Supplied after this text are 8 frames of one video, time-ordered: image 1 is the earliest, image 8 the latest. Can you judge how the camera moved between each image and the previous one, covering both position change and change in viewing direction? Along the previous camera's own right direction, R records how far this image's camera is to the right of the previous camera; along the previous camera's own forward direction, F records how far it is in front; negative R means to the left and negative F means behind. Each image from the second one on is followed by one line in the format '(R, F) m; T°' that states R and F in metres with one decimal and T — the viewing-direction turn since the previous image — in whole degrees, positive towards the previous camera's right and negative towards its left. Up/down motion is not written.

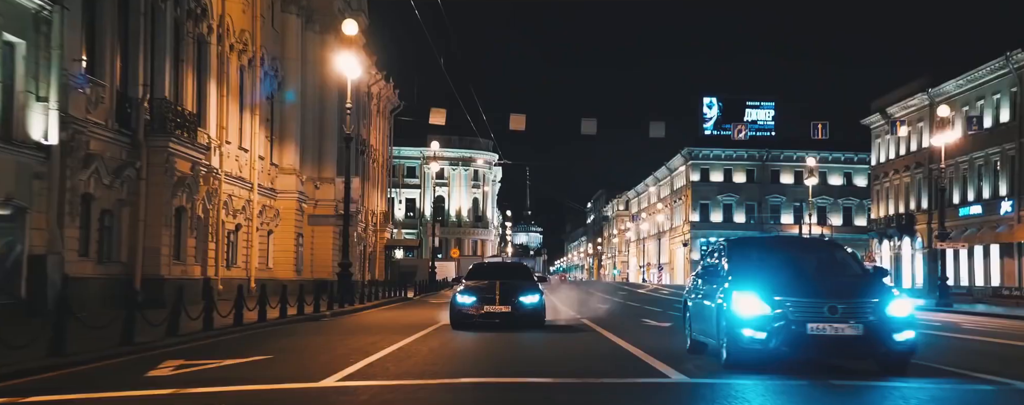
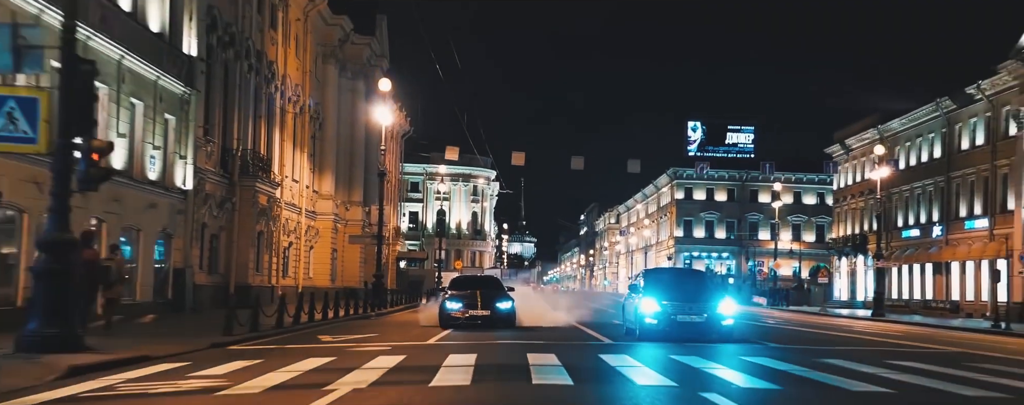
(-0.4, -8.7) m; 0°
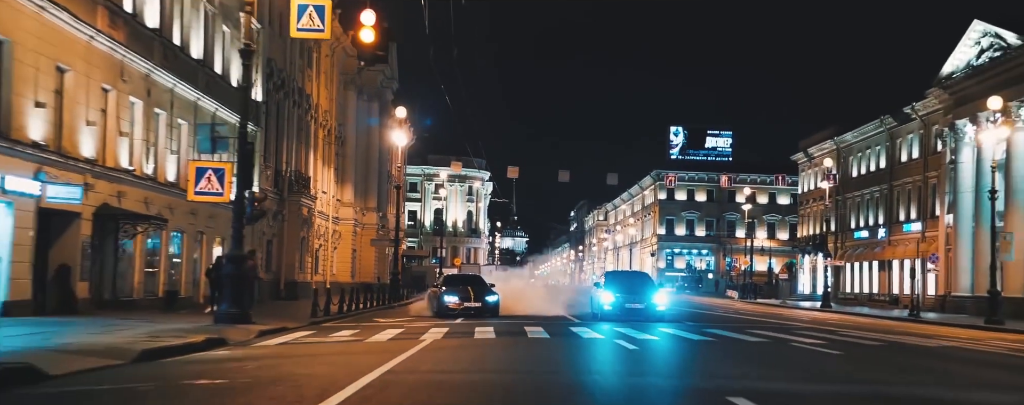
(-0.3, -8.3) m; +1°
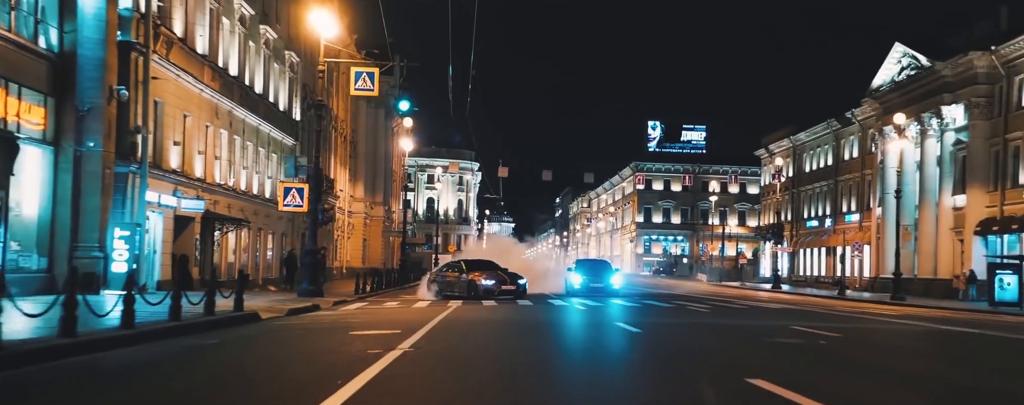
(-0.3, -9.0) m; +1°
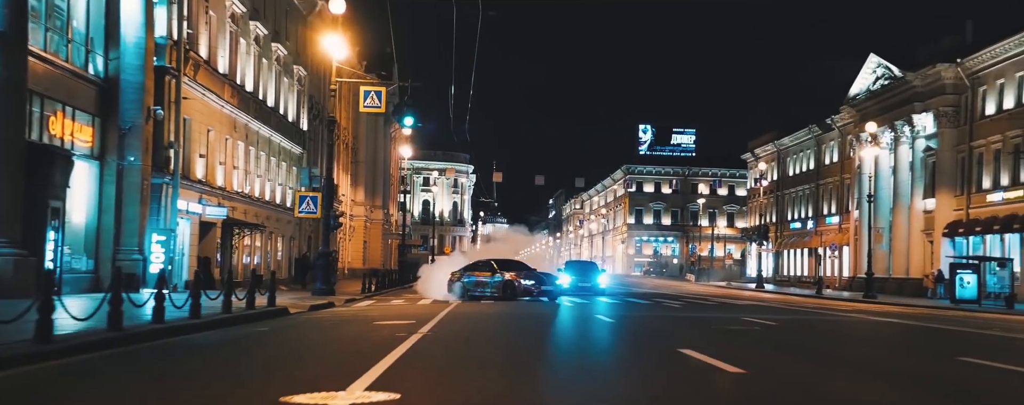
(0.0, -3.0) m; 0°
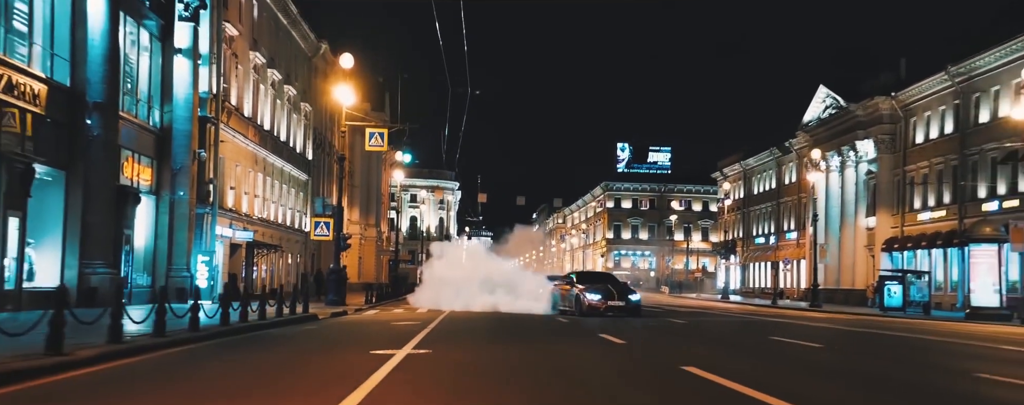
(+0.1, -6.1) m; +1°
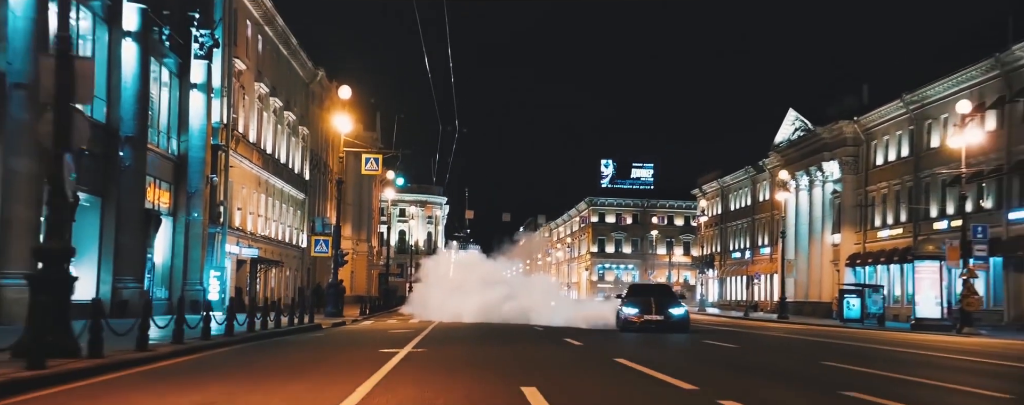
(+0.2, -3.6) m; +1°
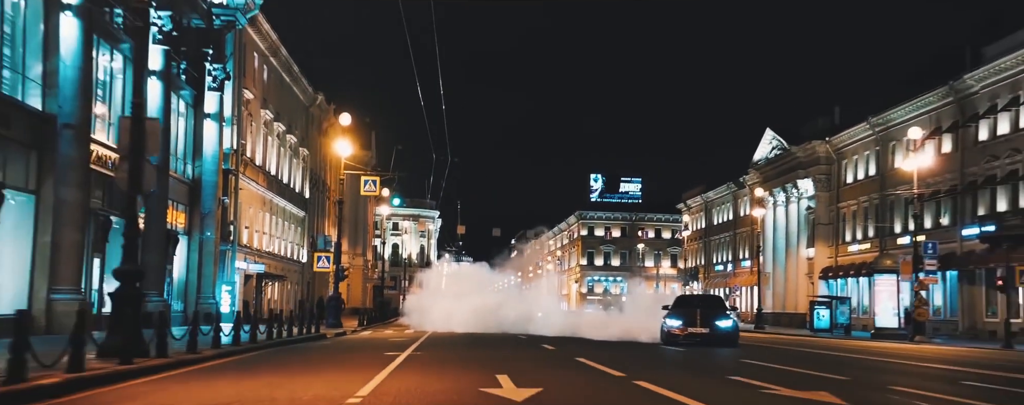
(+0.2, -3.3) m; 0°
